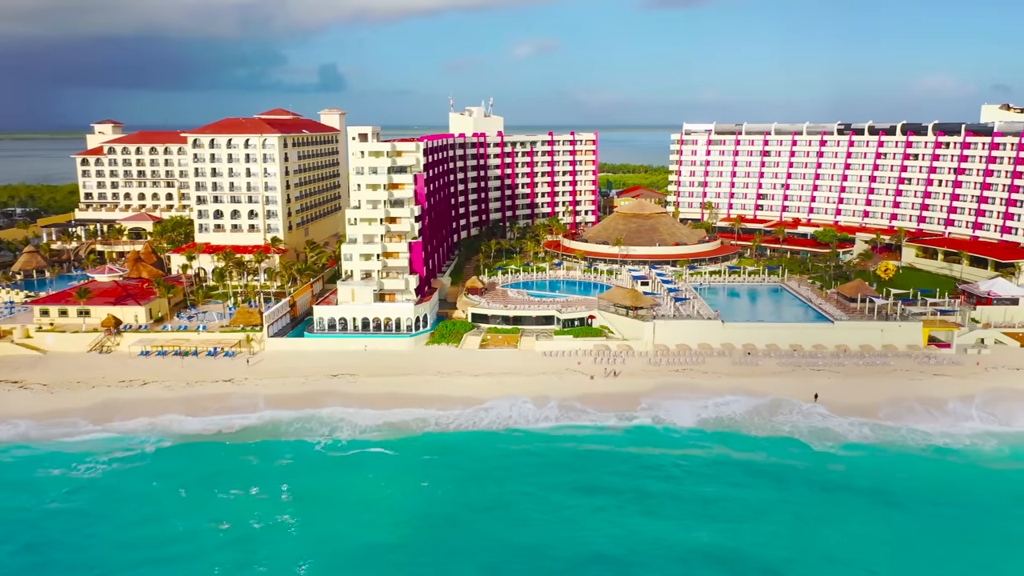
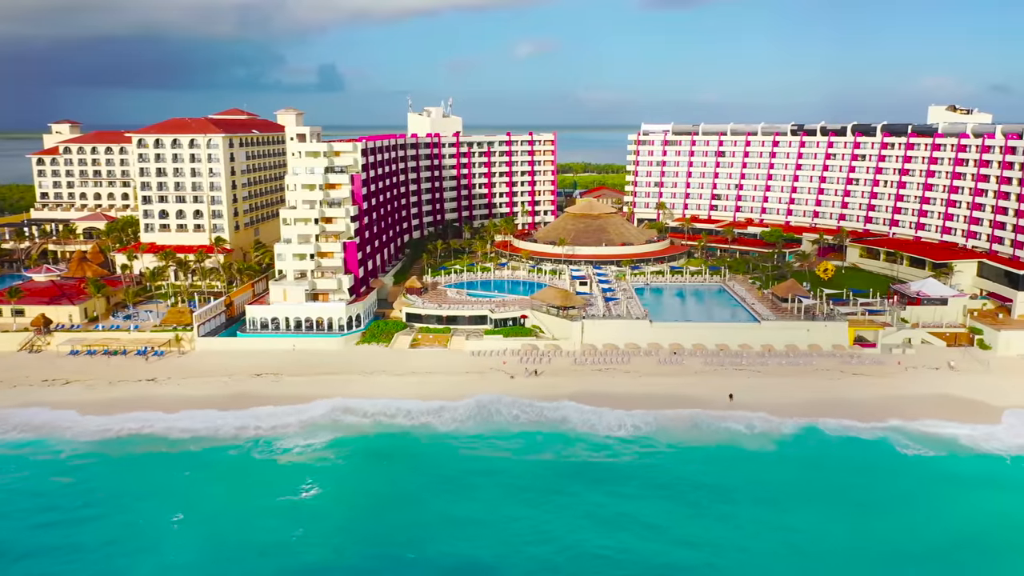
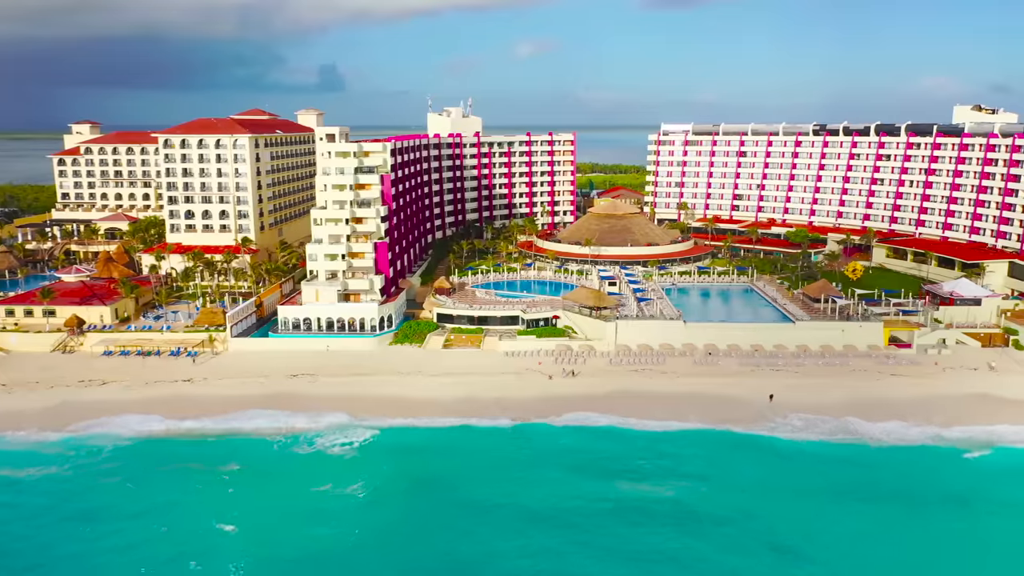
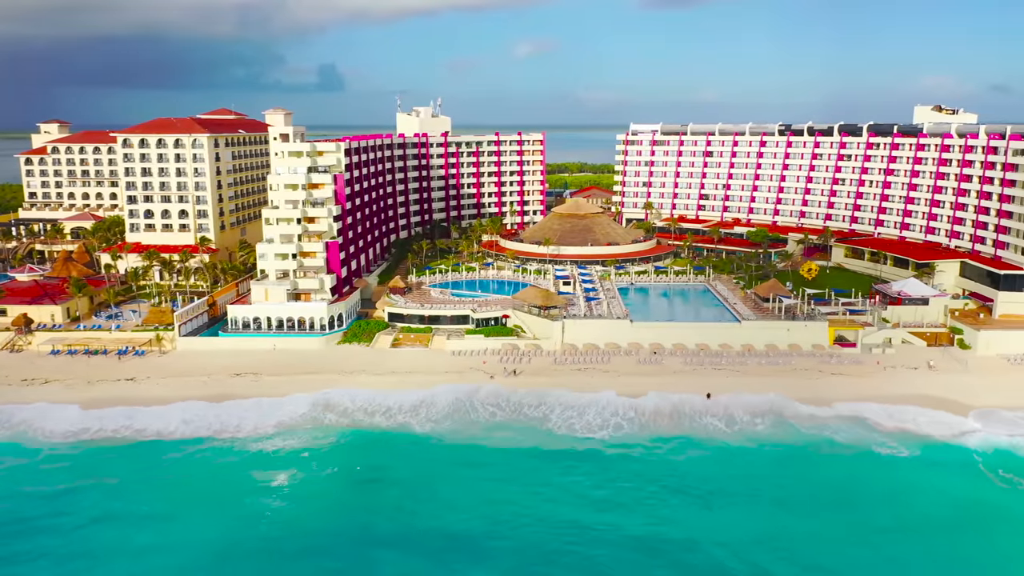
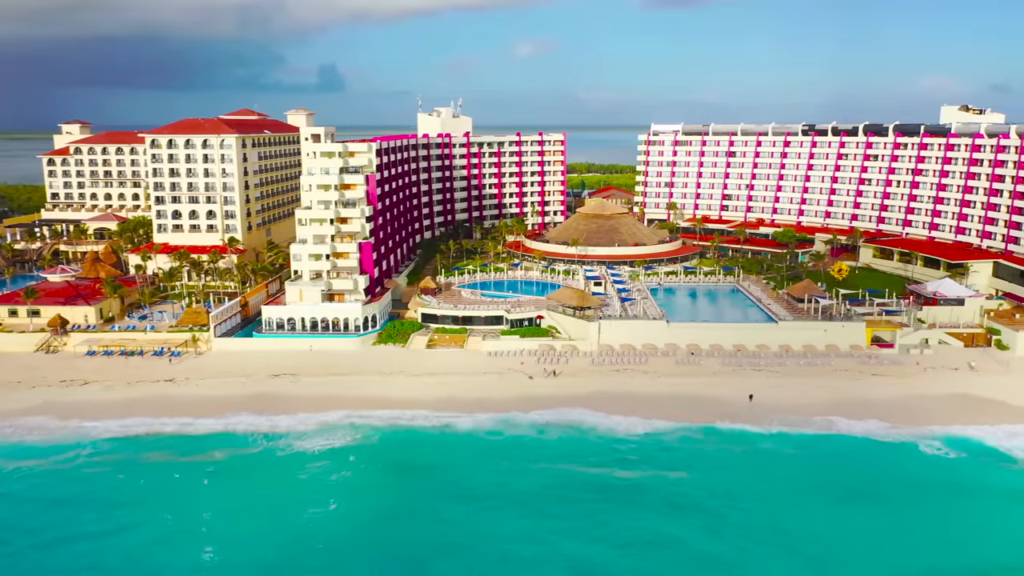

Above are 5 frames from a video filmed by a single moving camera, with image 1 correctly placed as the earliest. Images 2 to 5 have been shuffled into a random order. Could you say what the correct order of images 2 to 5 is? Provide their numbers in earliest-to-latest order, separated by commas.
3, 5, 2, 4
